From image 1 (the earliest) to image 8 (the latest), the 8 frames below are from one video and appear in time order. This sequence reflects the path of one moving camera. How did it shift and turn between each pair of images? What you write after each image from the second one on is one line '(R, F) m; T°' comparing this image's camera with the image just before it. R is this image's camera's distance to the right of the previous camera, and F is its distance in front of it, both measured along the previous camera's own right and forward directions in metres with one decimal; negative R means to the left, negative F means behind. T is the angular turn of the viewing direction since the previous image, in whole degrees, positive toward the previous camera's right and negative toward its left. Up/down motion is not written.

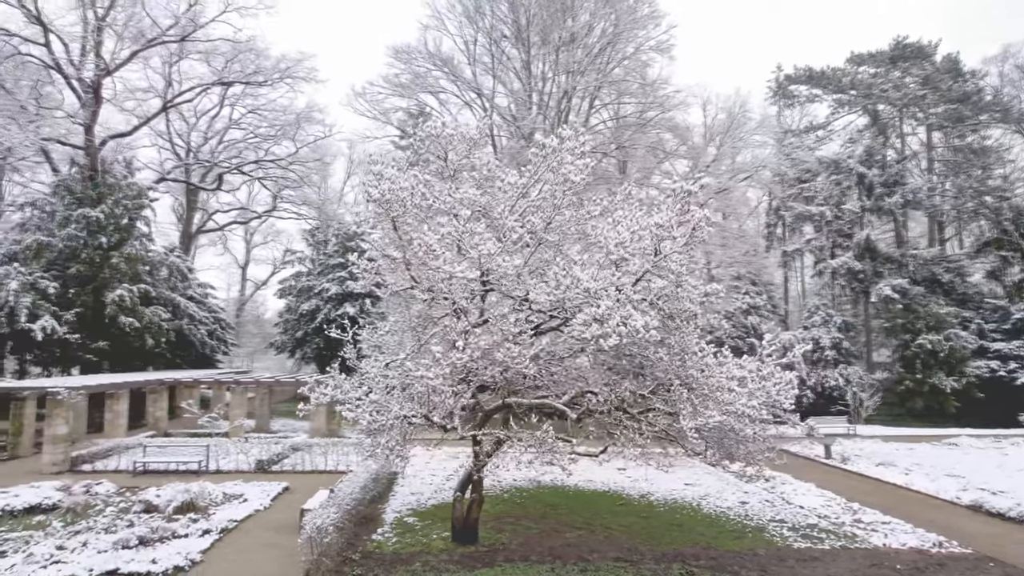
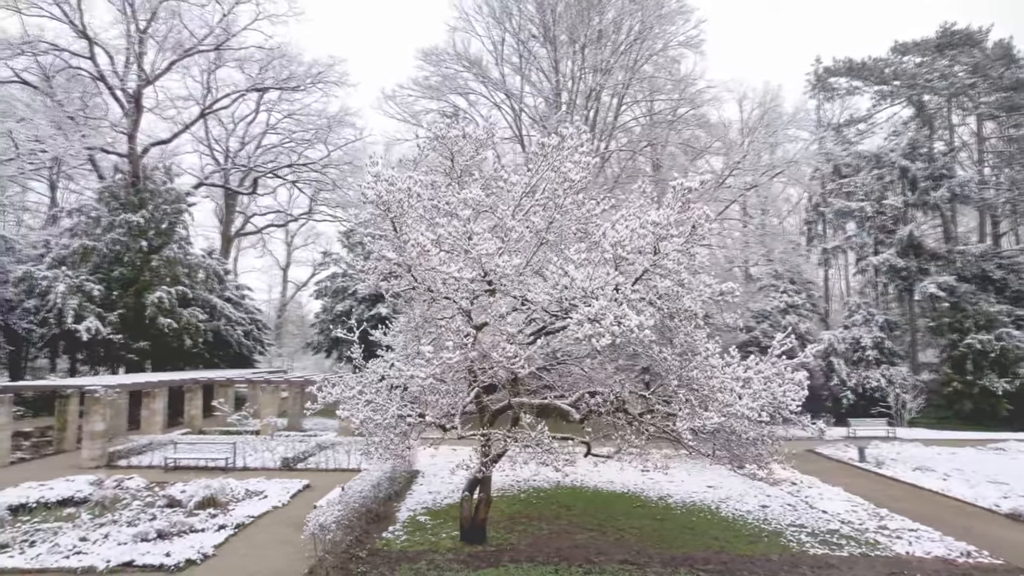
(+0.4, 0.0) m; -4°
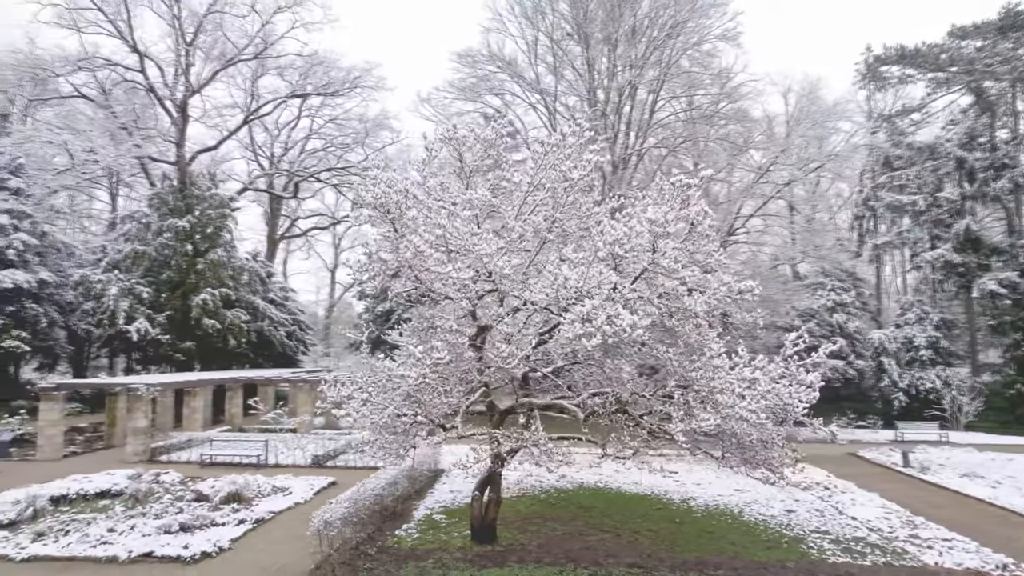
(+0.5, 0.0) m; -4°
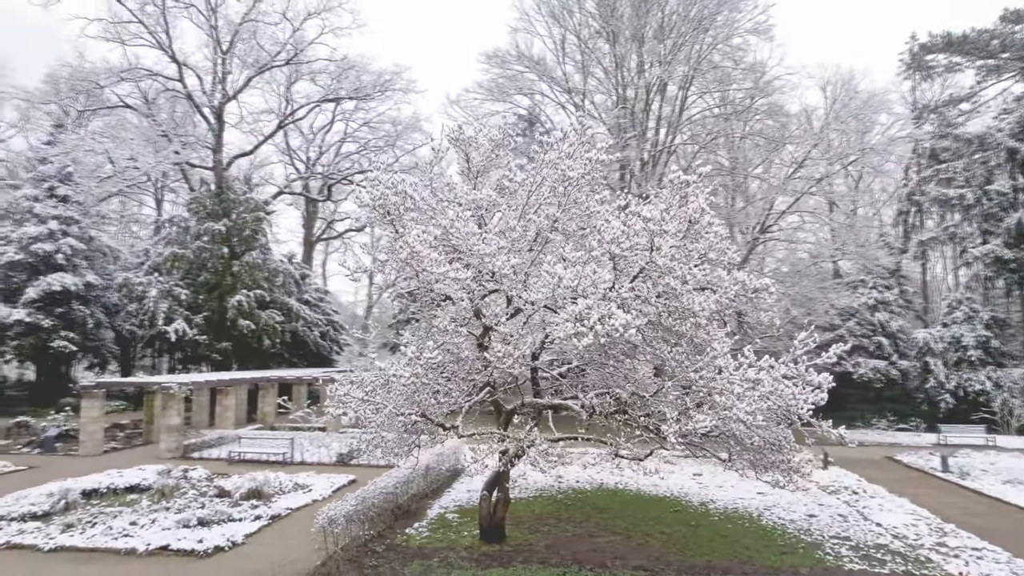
(+0.4, 0.0) m; -4°
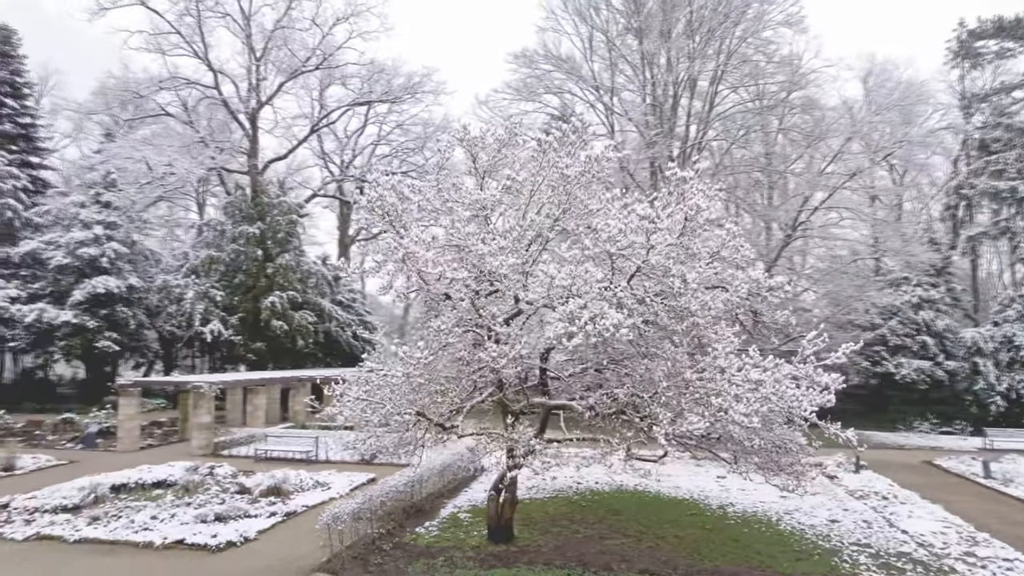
(+0.4, 0.0) m; -4°
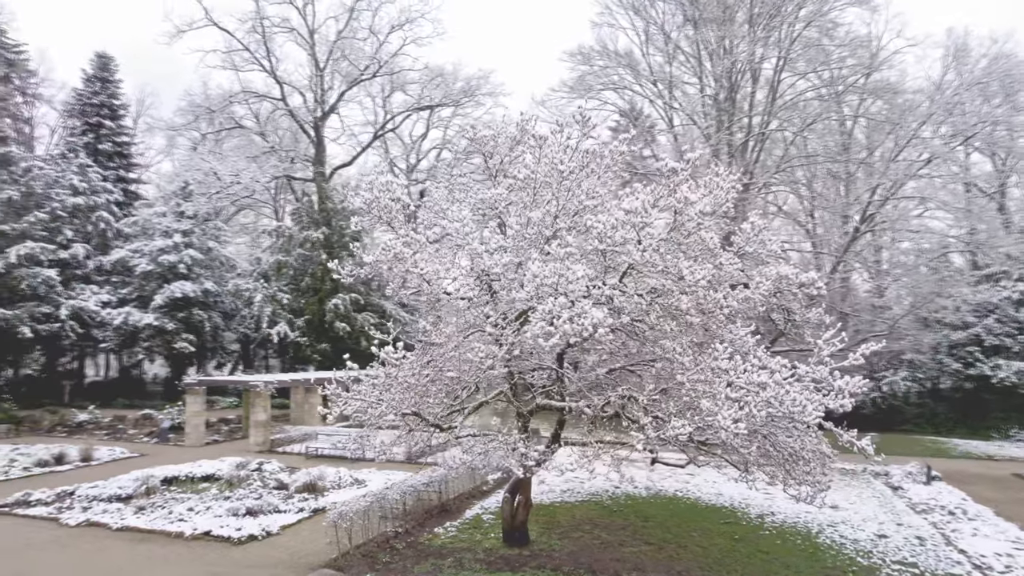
(+0.8, +0.2) m; -7°
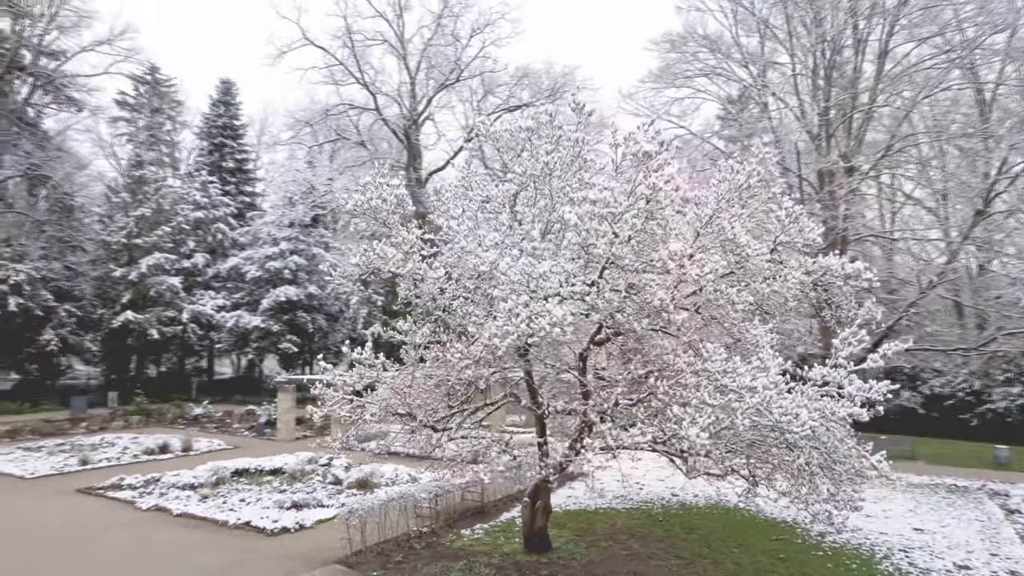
(+1.2, +0.3) m; -11°
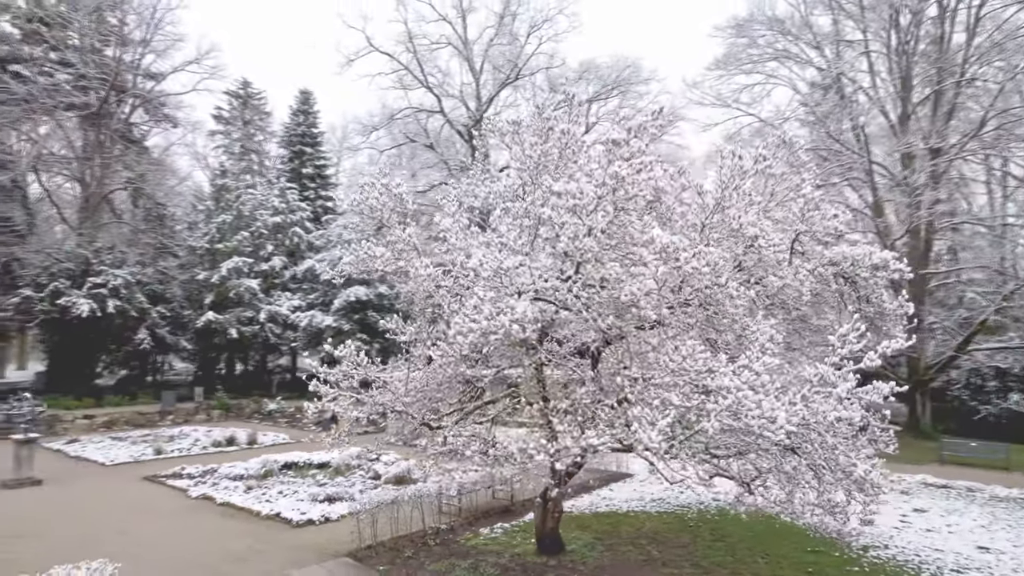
(+0.9, +0.2) m; -8°
